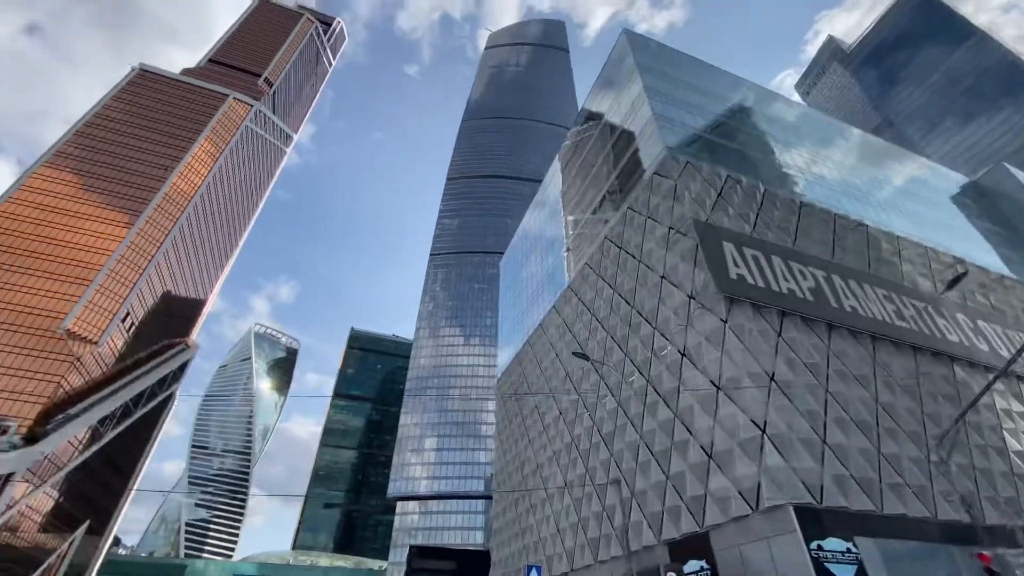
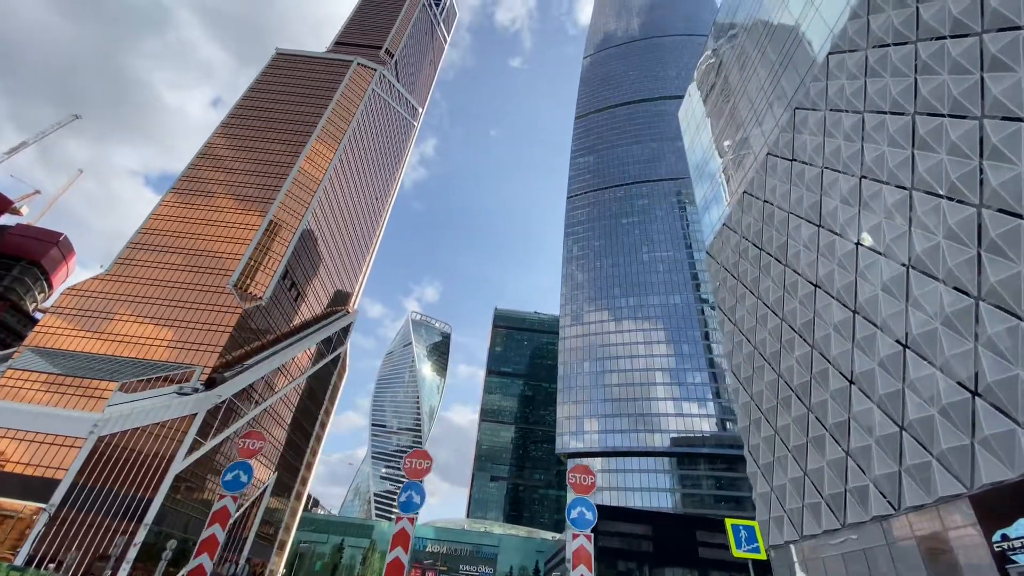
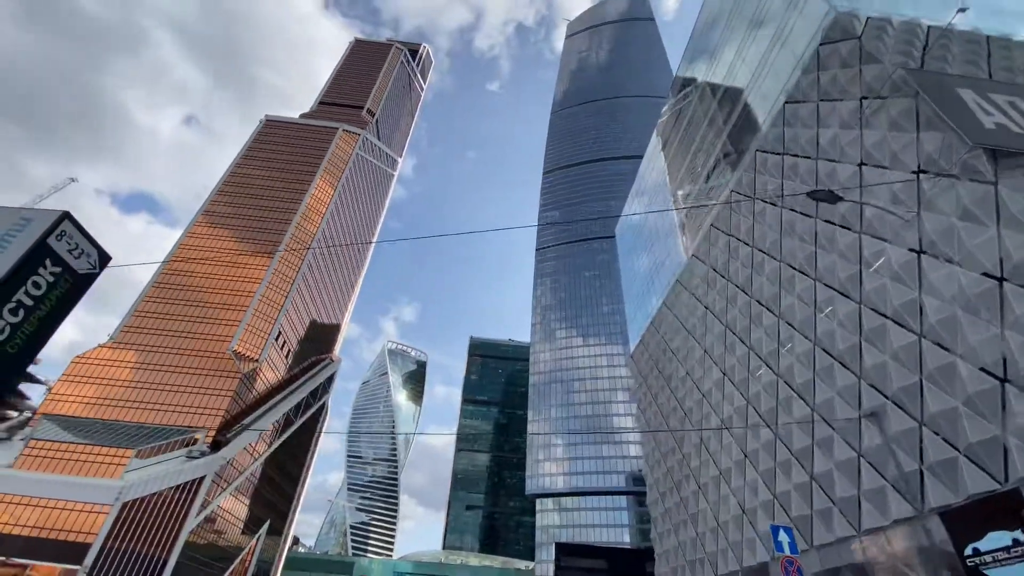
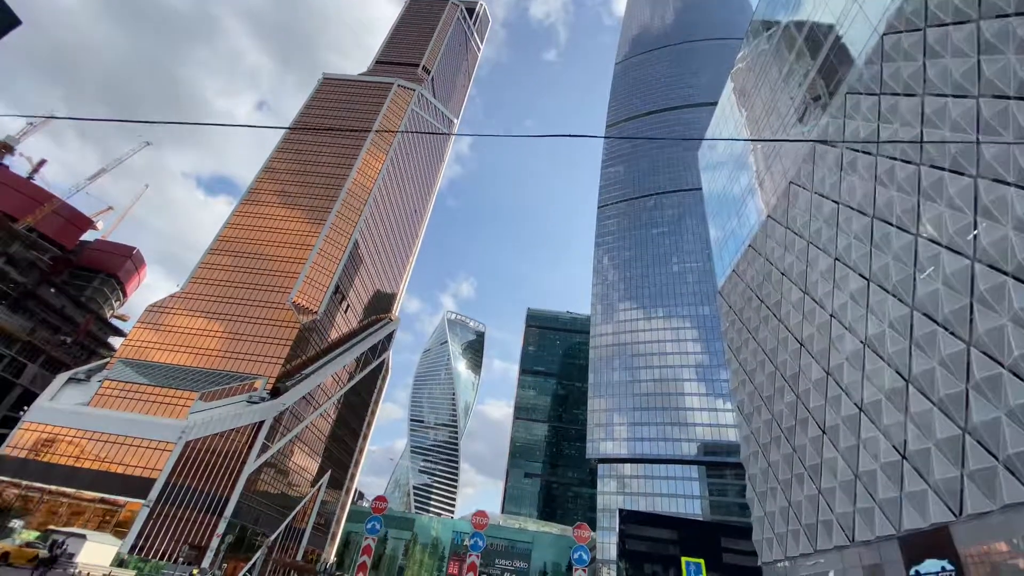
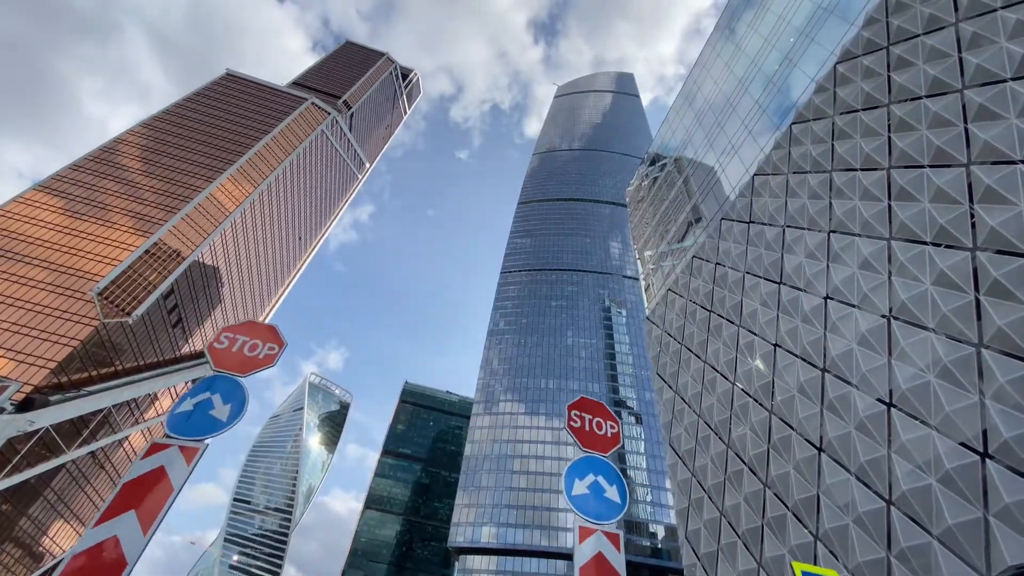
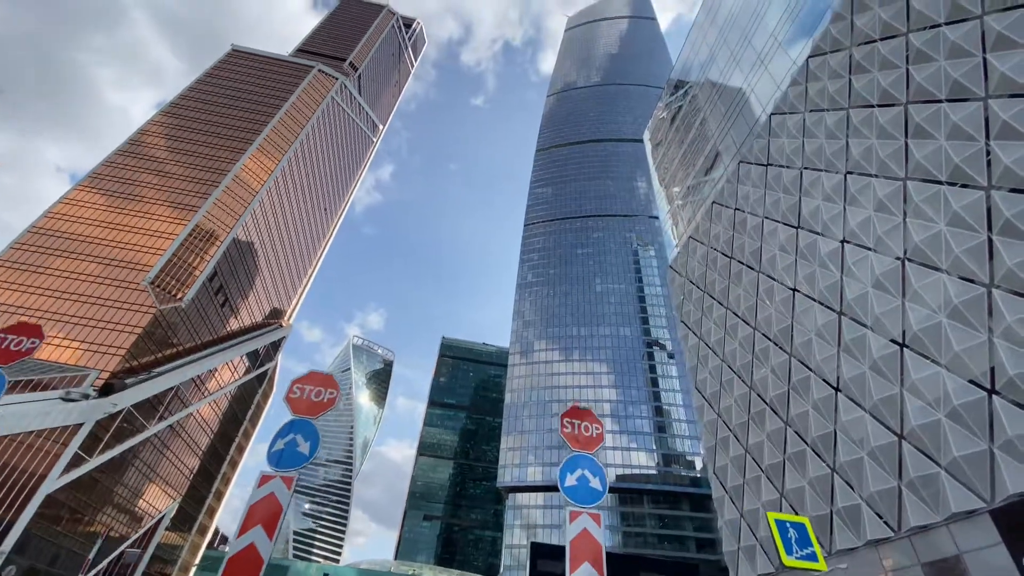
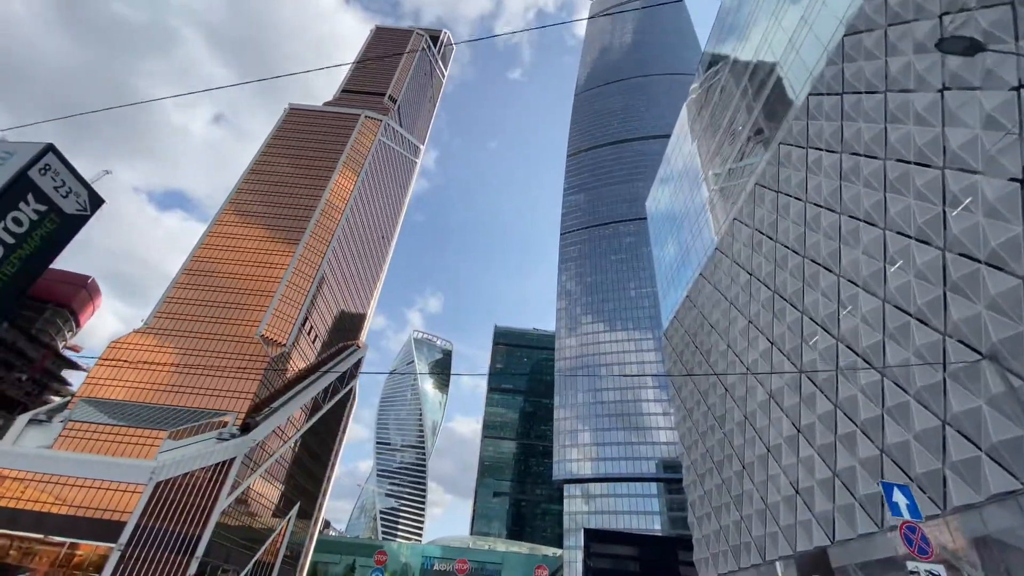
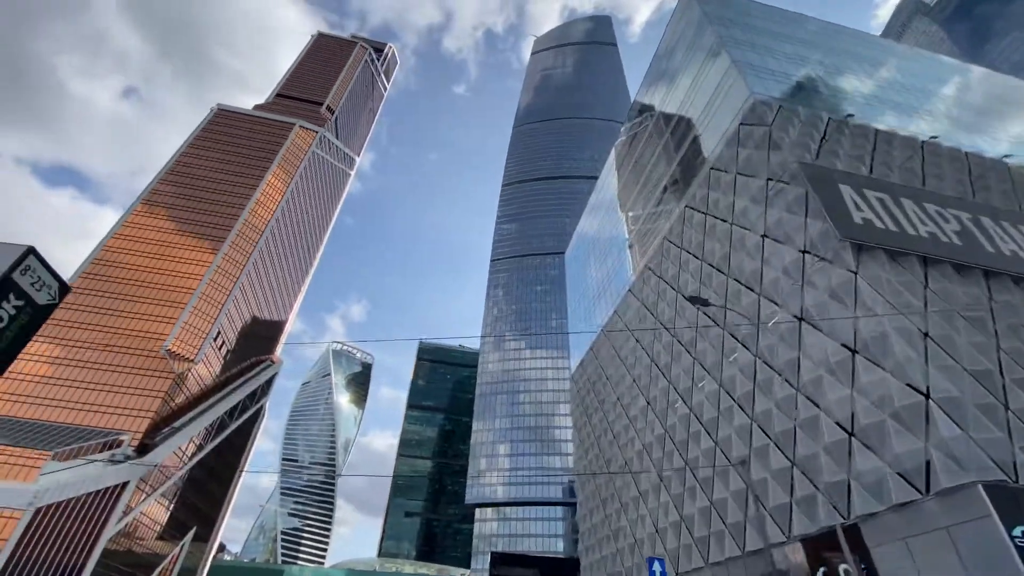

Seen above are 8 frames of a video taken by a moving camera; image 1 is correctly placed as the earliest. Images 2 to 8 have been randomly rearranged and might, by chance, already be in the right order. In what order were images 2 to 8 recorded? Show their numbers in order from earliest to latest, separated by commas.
8, 3, 7, 4, 2, 6, 5
